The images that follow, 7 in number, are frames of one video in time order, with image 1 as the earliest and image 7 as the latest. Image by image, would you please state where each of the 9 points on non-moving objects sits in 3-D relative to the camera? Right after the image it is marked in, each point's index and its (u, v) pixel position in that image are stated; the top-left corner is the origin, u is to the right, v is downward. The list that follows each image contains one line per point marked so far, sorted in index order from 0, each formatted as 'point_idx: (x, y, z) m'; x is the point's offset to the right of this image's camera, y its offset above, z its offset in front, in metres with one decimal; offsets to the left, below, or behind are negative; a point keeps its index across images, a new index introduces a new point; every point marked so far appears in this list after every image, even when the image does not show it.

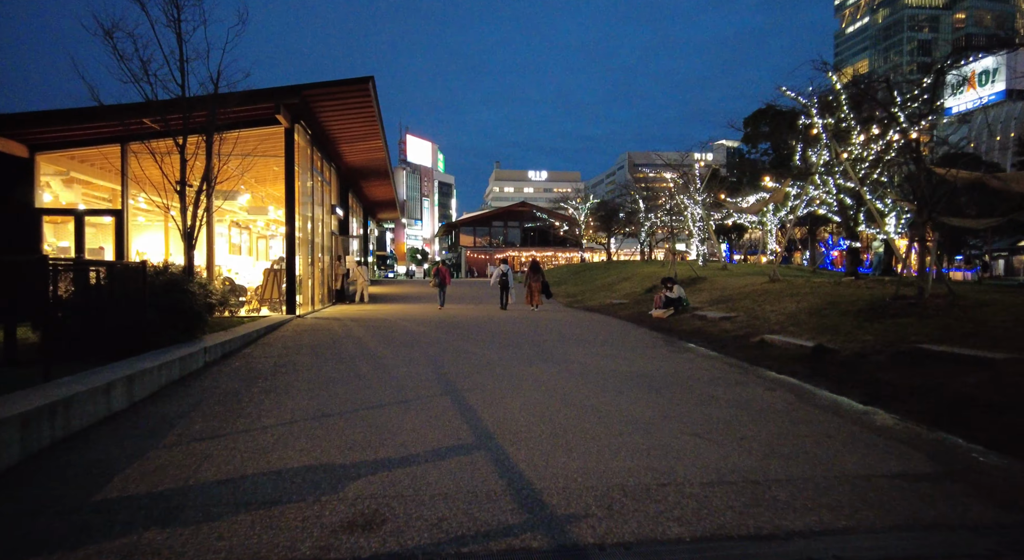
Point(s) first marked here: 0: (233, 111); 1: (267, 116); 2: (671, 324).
0: (-6.5, +4.0, +13.6) m
1: (-6.0, +4.1, +14.3) m
2: (+3.8, -1.1, +13.9) m
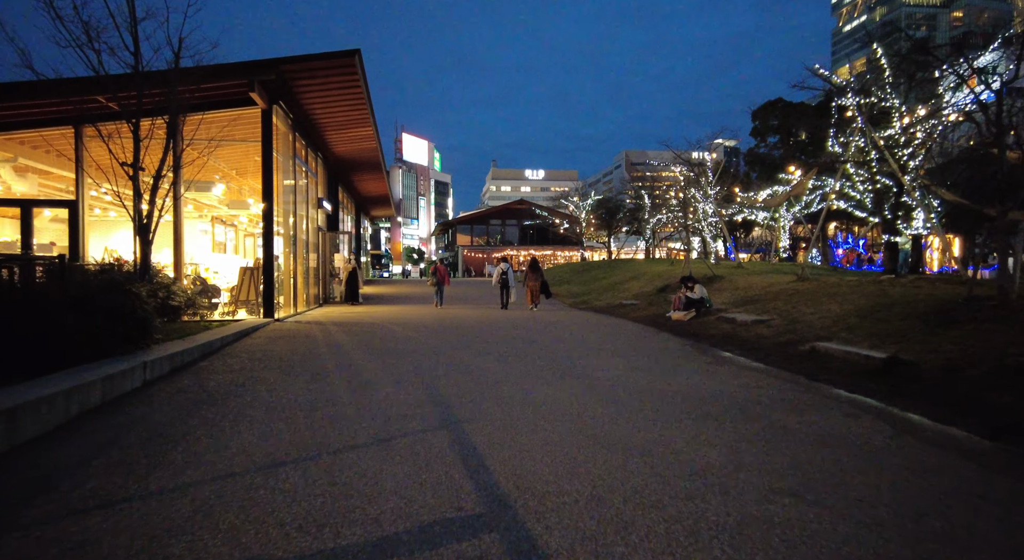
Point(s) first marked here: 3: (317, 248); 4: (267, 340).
0: (-6.4, +4.0, +12.0) m
1: (-5.9, +4.1, +12.8) m
2: (+3.9, -1.0, +12.4) m
3: (-6.6, +1.1, +19.8) m
4: (-4.4, -1.1, +10.5) m
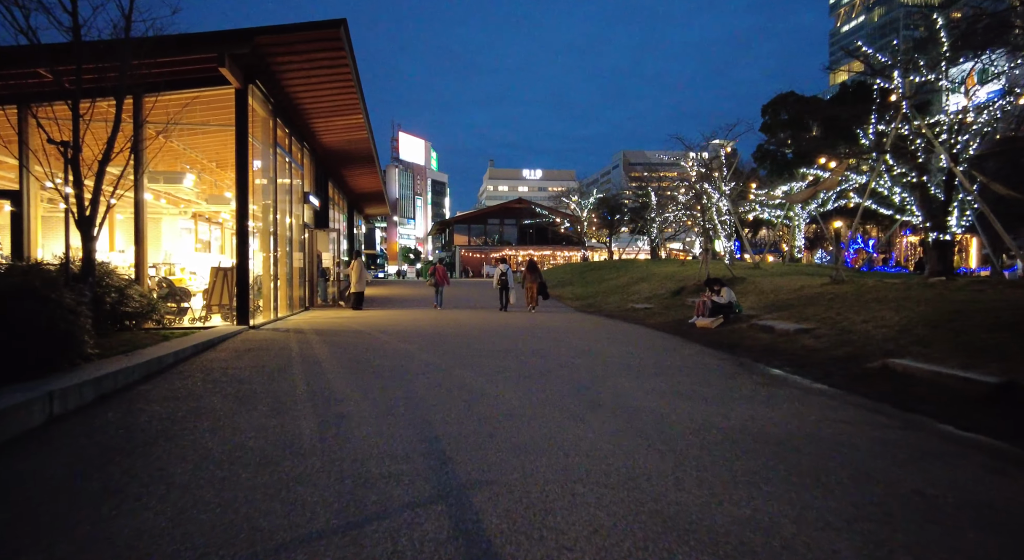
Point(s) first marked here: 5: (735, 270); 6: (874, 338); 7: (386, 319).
0: (-6.3, +4.0, +10.5) m
1: (-5.8, +4.0, +11.2) m
2: (+4.1, -1.1, +10.9) m
3: (-6.5, +1.1, +18.3) m
4: (-4.3, -1.1, +9.0) m
5: (+7.6, +0.3, +19.7) m
6: (+5.4, -0.9, +8.7) m
7: (-3.2, -1.0, +14.8) m
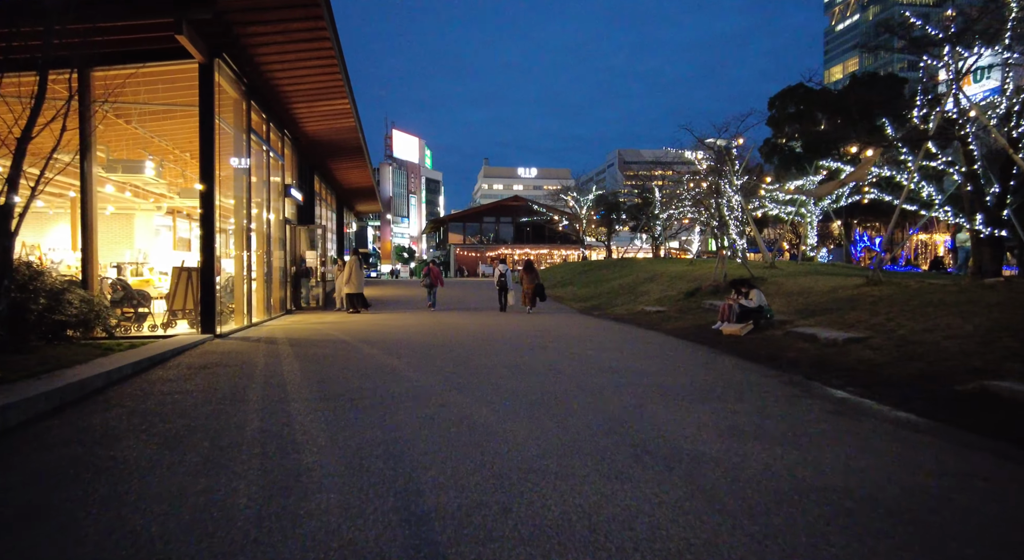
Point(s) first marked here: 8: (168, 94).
0: (-6.2, +3.9, +9.0) m
1: (-5.8, +4.0, +9.8) m
2: (+4.1, -1.1, +9.6) m
3: (-6.5, +1.0, +16.8) m
4: (-4.2, -1.2, +7.6) m
5: (+7.6, +0.3, +18.3) m
6: (+5.5, -0.9, +7.4) m
7: (-3.2, -1.0, +13.3) m
8: (-6.8, +3.6, +11.5) m
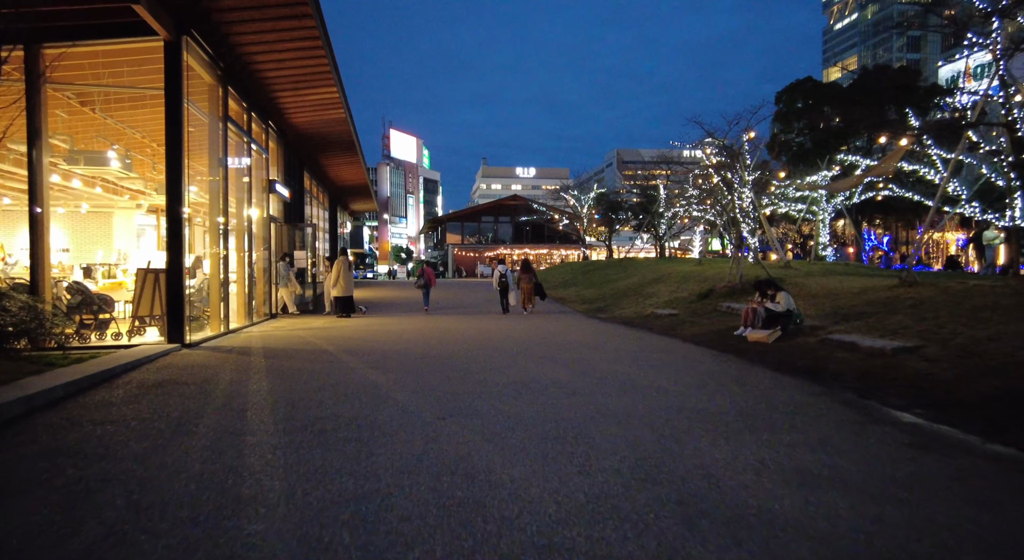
0: (-6.2, +3.9, +7.9) m
1: (-5.7, +3.9, +8.7) m
2: (+4.2, -1.1, +8.5) m
3: (-6.5, +1.0, +15.7) m
4: (-4.1, -1.2, +6.5) m
5: (+7.6, +0.3, +17.3) m
6: (+5.6, -0.9, +6.3) m
7: (-3.1, -1.1, +12.2) m
8: (-6.7, +3.5, +10.4) m
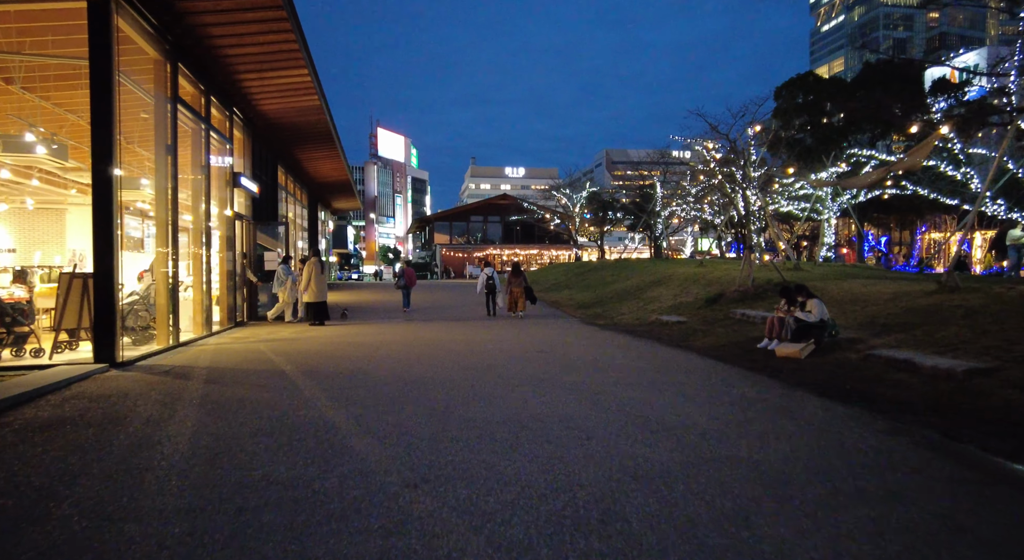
0: (-6.3, +3.8, +6.4) m
1: (-5.8, +3.9, +7.2) m
2: (+4.1, -1.2, +7.2) m
3: (-6.7, +0.9, +14.2) m
4: (-4.2, -1.3, +5.0) m
5: (+7.4, +0.2, +16.0) m
6: (+5.5, -1.0, +5.0) m
7: (-3.3, -1.2, +10.8) m
8: (-6.8, +3.4, +8.9) m
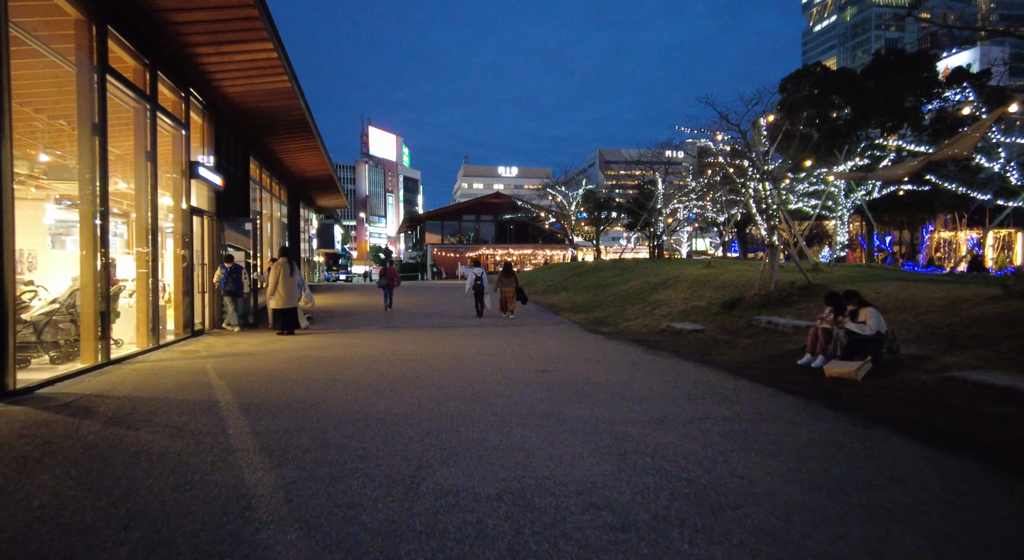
0: (-6.3, +3.7, +4.8) m
1: (-5.8, +3.8, +5.5) m
2: (+4.1, -1.3, +5.7) m
3: (-6.8, +0.8, +12.5) m
4: (-4.2, -1.4, +3.4) m
5: (+7.2, +0.1, +14.5) m
6: (+5.5, -1.1, +3.5) m
7: (-3.3, -1.2, +9.2) m
8: (-6.9, +3.4, +7.3) m
